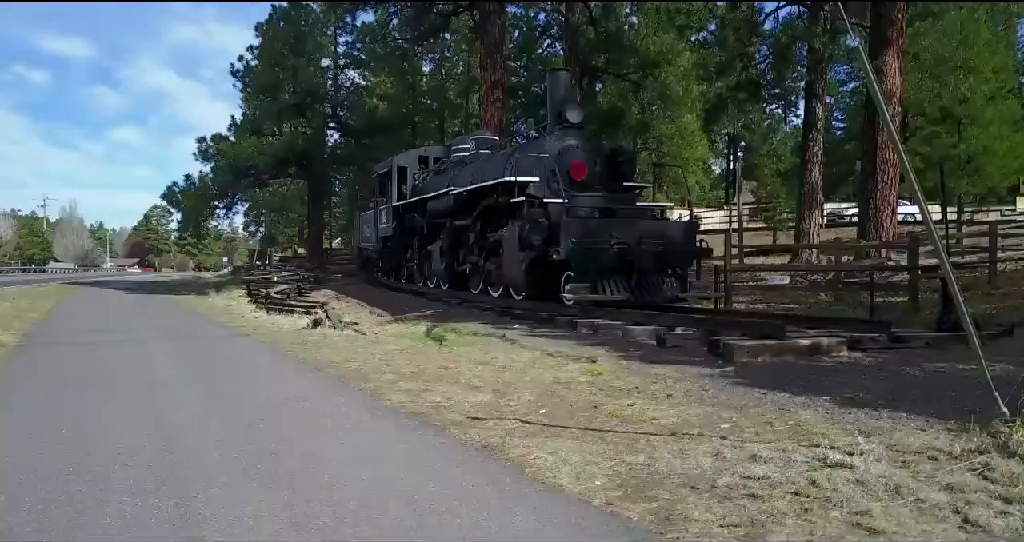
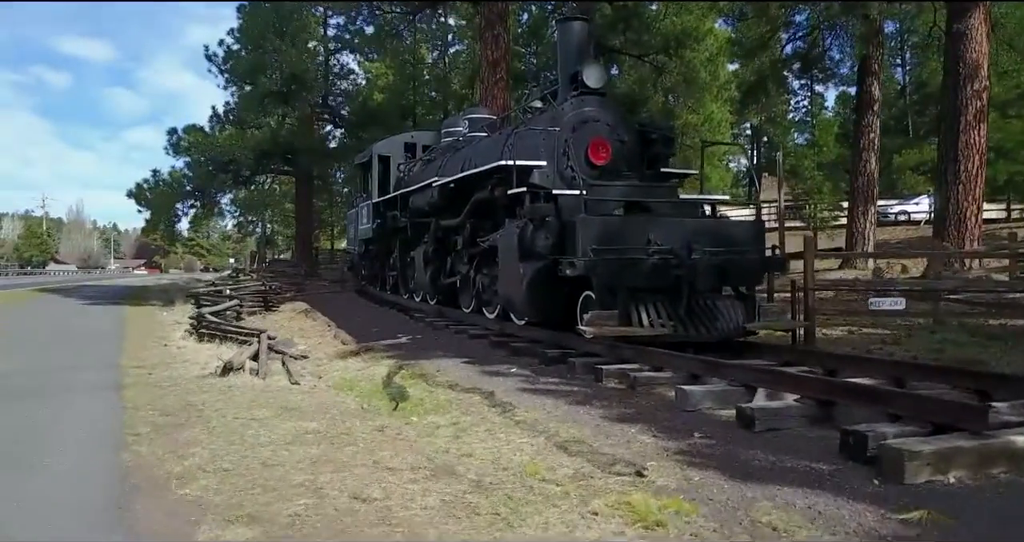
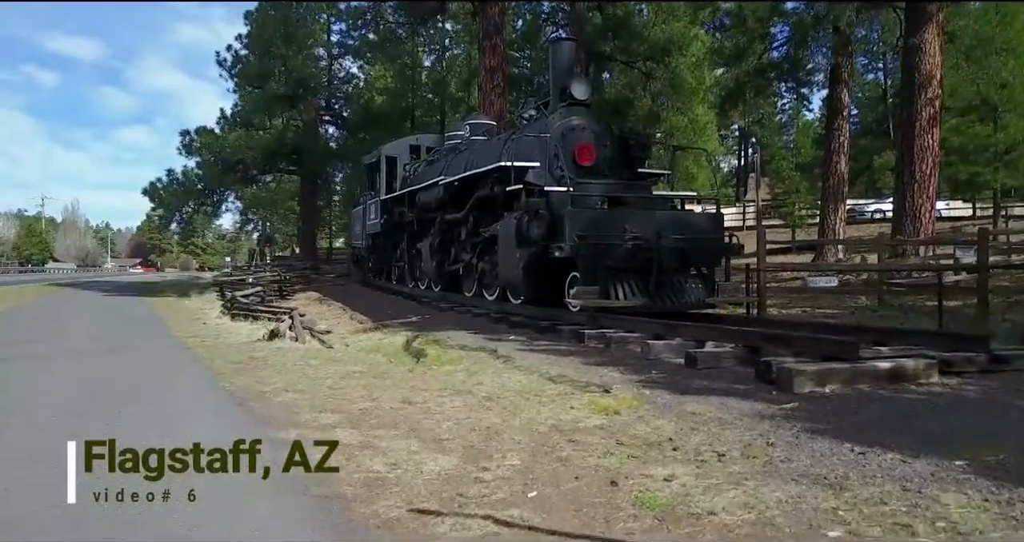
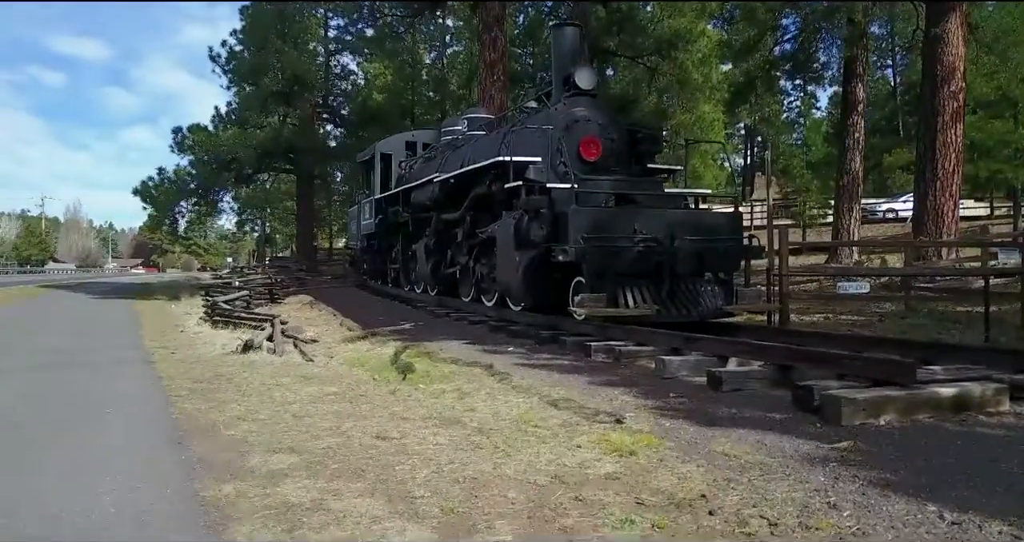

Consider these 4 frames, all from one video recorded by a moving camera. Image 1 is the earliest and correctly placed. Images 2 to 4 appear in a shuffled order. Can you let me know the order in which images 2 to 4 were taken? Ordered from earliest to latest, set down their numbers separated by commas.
3, 4, 2
